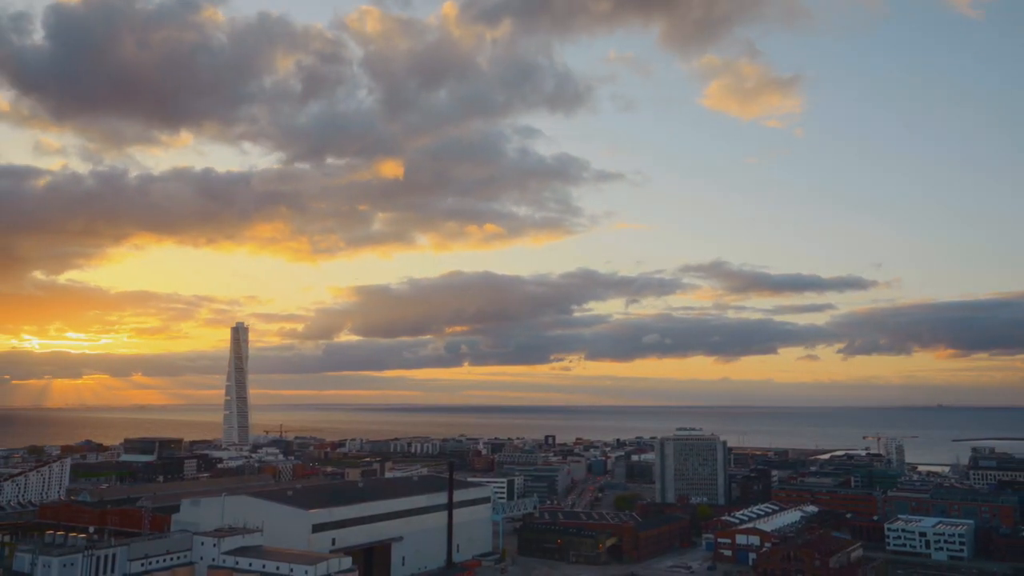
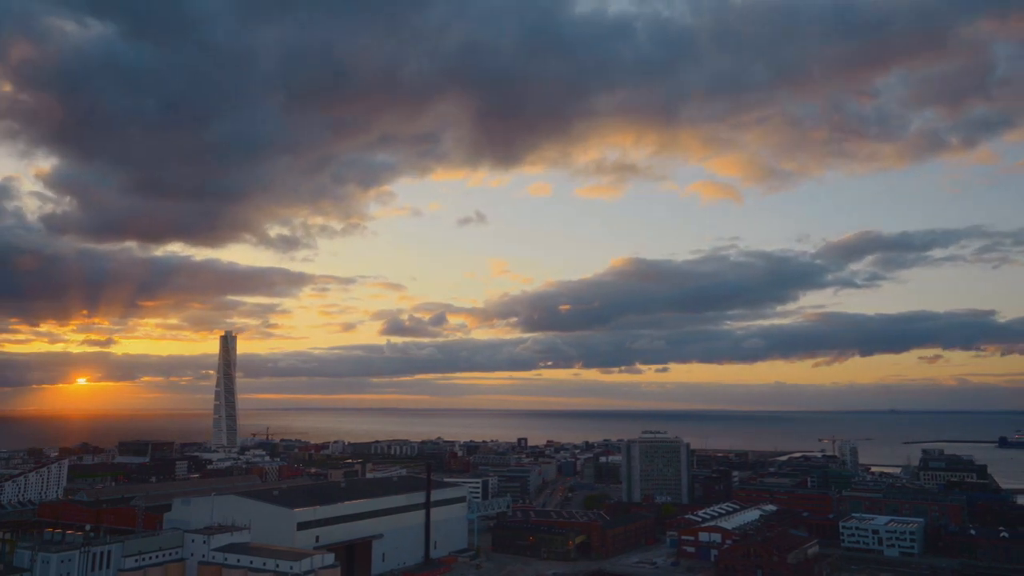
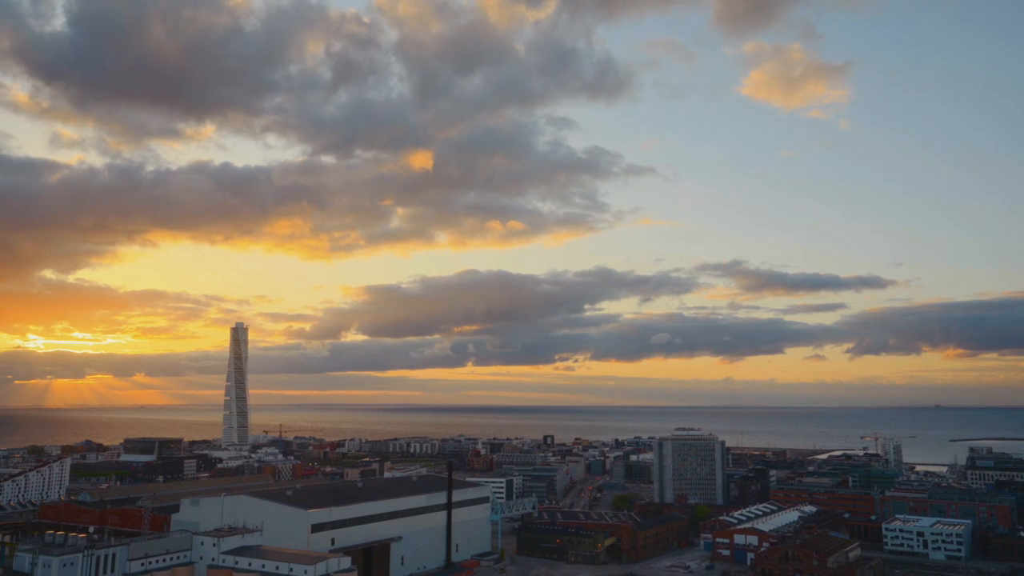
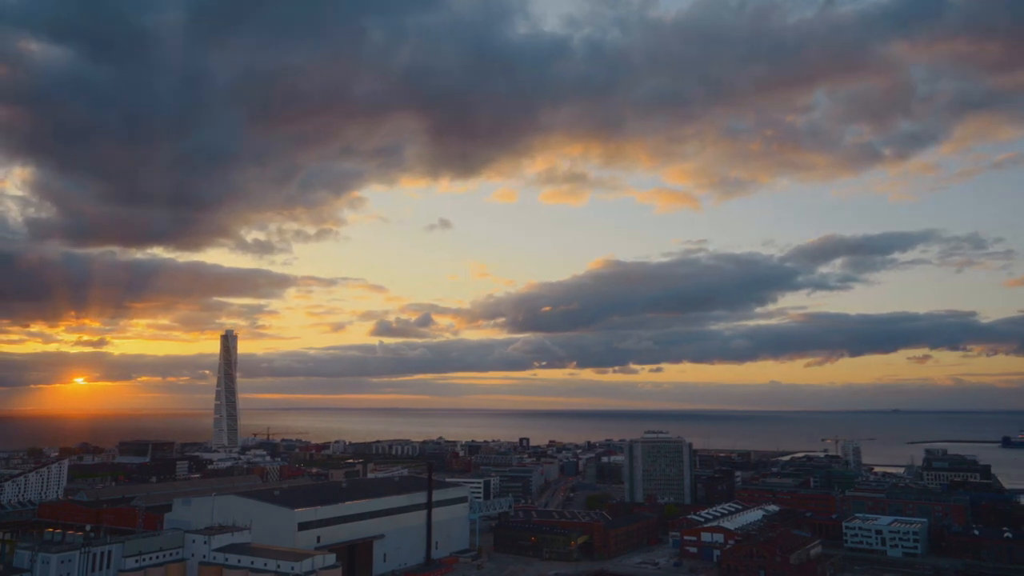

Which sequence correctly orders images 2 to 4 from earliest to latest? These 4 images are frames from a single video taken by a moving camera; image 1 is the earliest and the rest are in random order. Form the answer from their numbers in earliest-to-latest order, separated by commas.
3, 4, 2
